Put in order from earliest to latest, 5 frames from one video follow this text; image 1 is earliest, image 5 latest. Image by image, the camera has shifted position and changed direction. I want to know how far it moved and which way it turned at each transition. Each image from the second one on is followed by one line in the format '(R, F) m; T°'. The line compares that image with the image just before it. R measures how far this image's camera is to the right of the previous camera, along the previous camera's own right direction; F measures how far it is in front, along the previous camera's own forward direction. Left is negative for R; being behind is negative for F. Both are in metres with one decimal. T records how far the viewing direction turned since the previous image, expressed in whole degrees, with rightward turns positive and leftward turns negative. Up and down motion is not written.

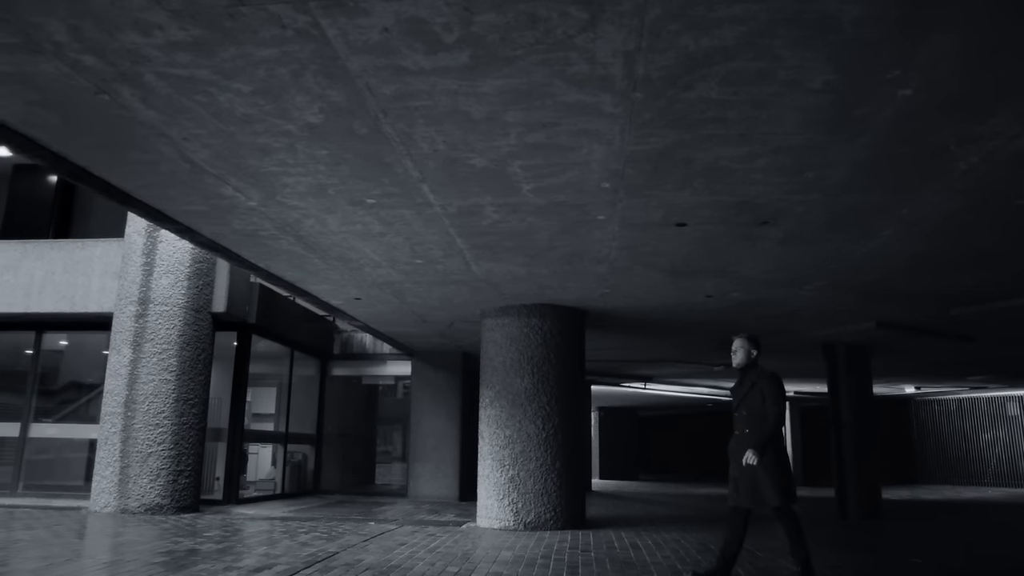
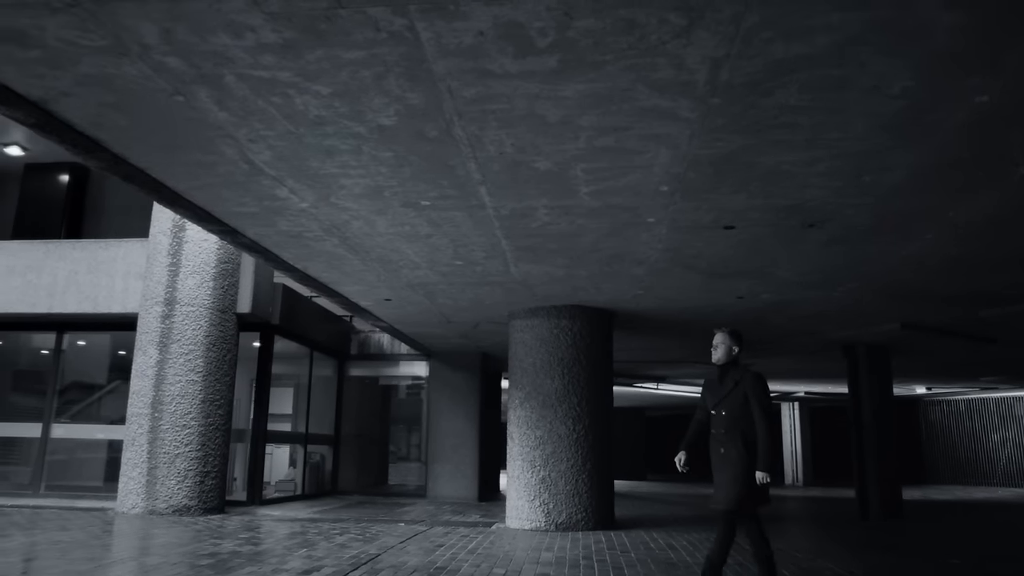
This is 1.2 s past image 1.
(-0.6, 0.0) m; +1°
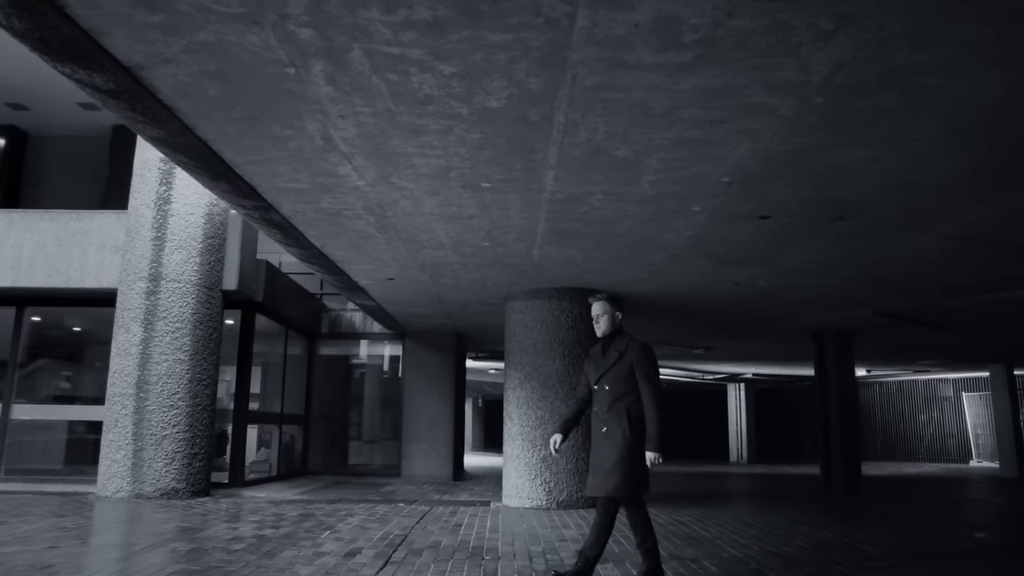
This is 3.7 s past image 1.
(-1.3, 0.0) m; +7°
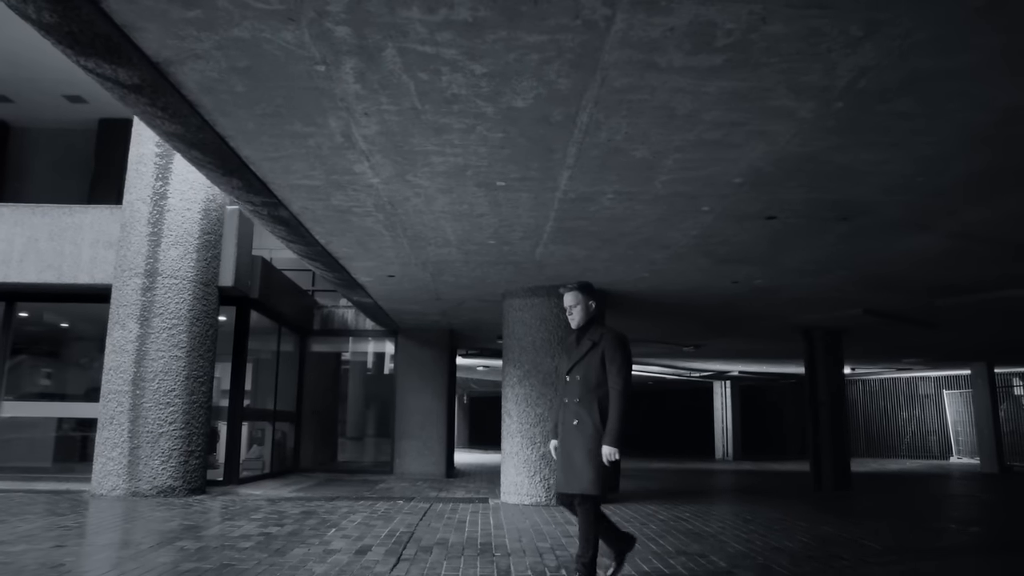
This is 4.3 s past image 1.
(-0.3, 0.0) m; +2°
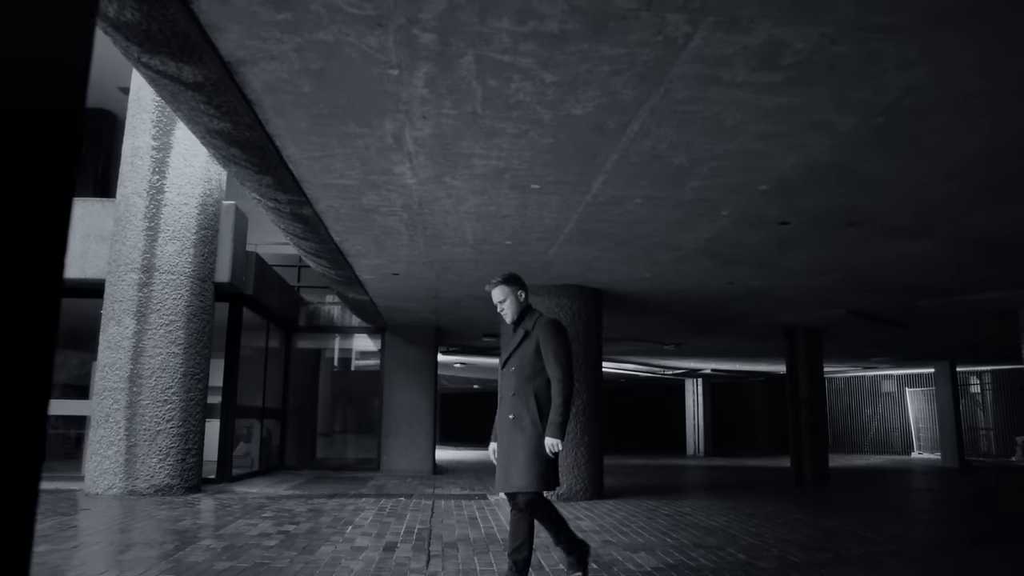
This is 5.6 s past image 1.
(-0.8, -0.1) m; +4°
